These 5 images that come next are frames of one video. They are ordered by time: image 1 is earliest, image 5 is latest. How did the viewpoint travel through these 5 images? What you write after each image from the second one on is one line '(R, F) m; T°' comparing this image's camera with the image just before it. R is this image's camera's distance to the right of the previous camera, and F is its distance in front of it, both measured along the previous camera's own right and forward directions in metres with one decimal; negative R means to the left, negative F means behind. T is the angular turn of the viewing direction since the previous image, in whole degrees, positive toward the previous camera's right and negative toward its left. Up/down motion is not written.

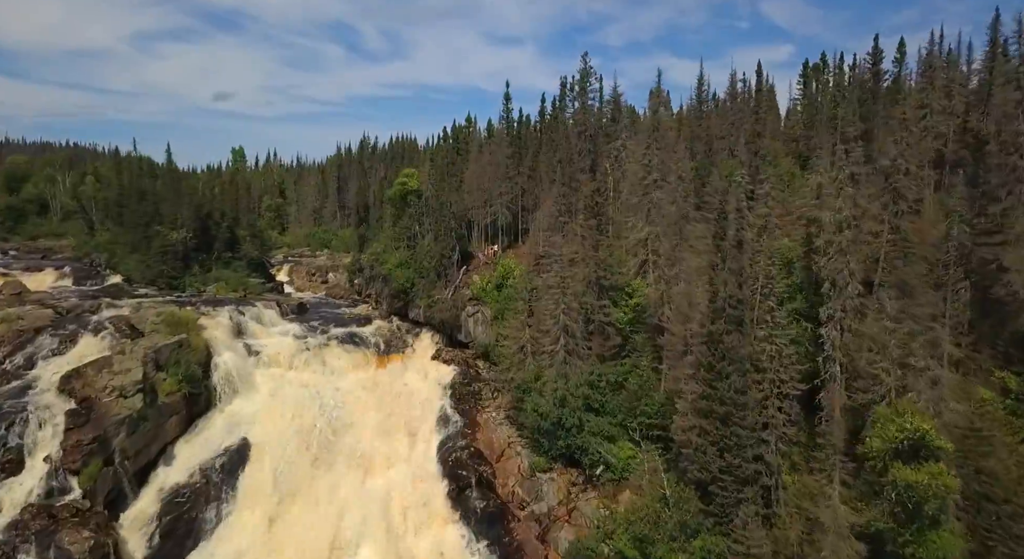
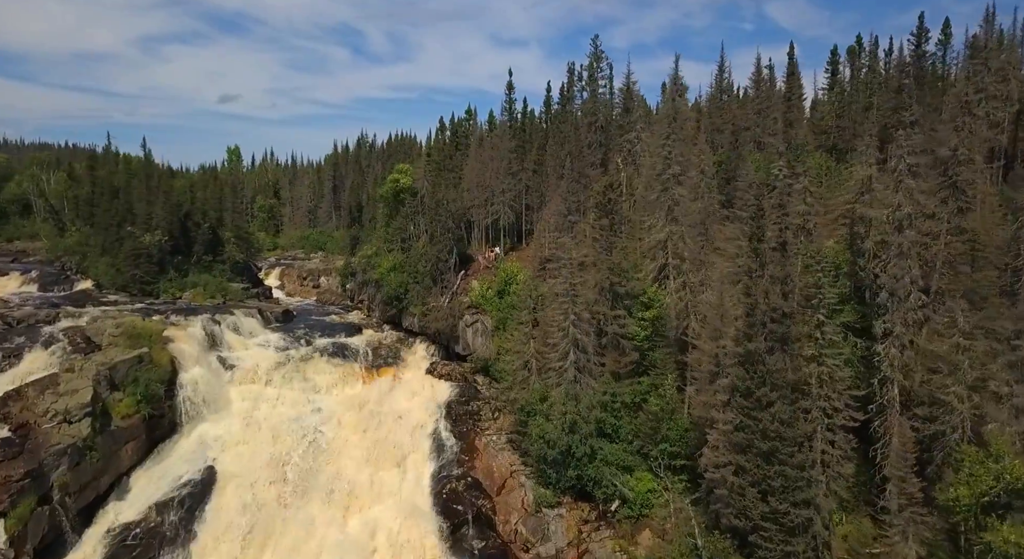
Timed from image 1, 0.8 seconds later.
(+0.1, +6.2) m; 0°
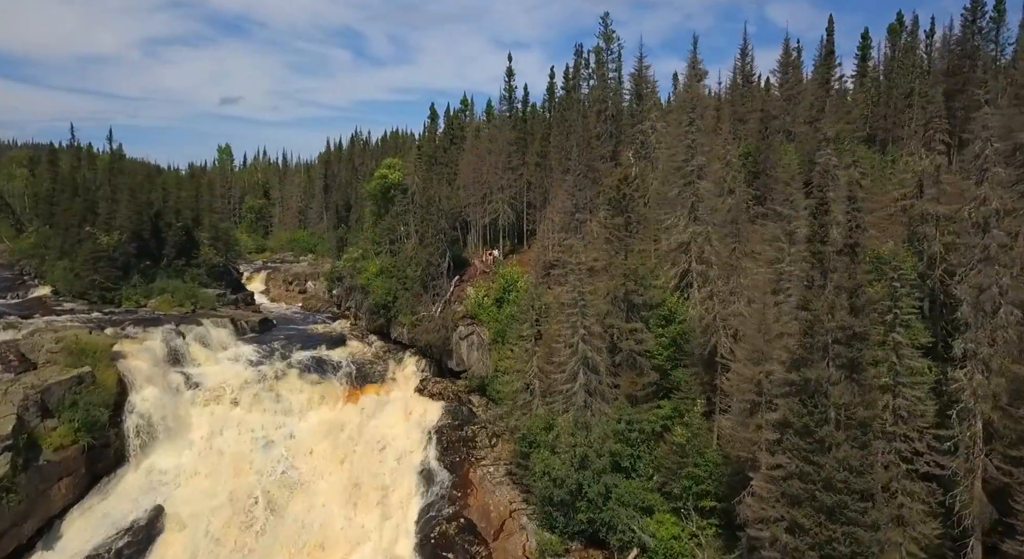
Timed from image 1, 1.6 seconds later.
(+0.1, +6.6) m; 0°
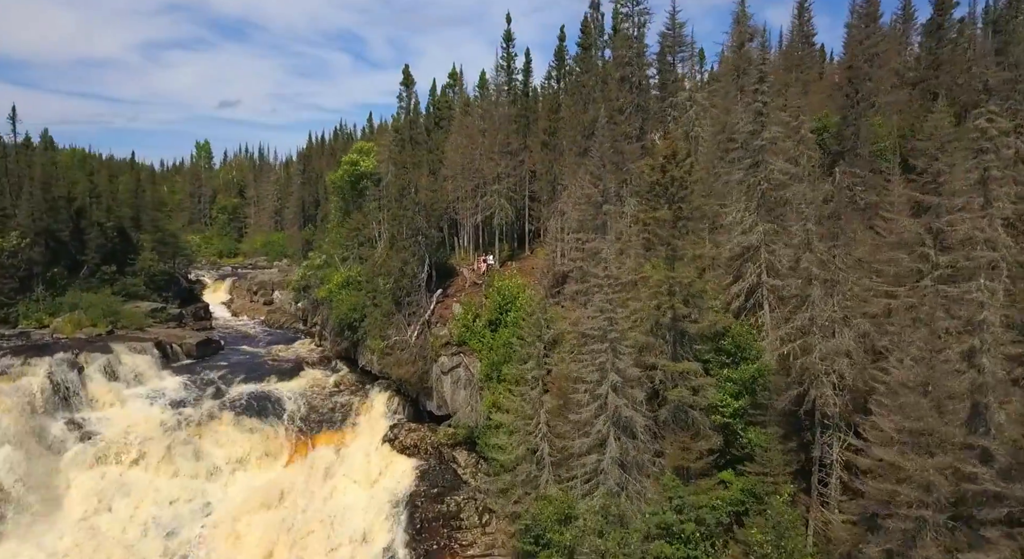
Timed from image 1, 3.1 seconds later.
(0.0, +12.6) m; 0°
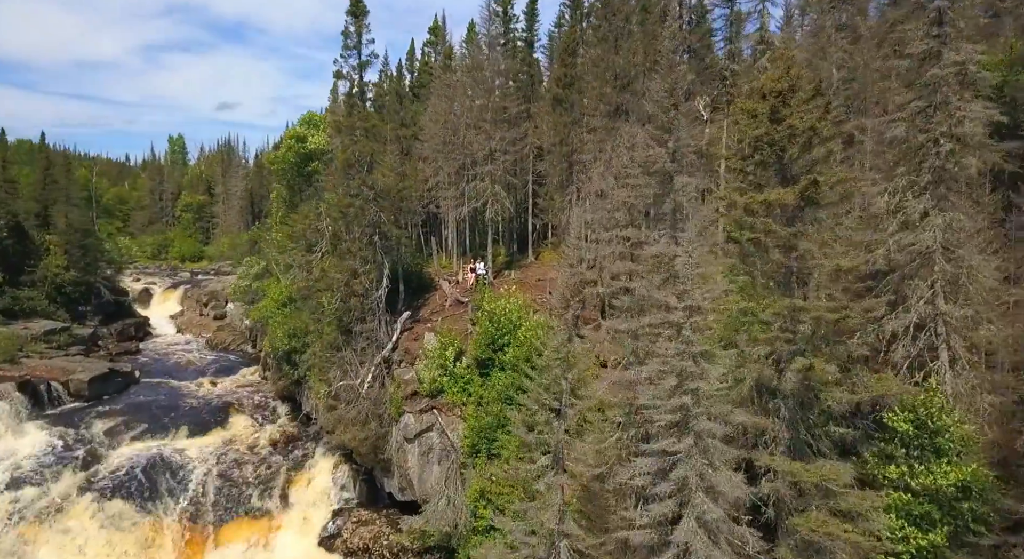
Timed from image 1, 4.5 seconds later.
(+0.1, +13.1) m; 0°
